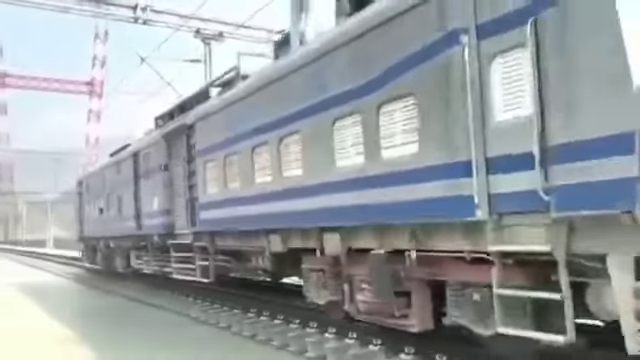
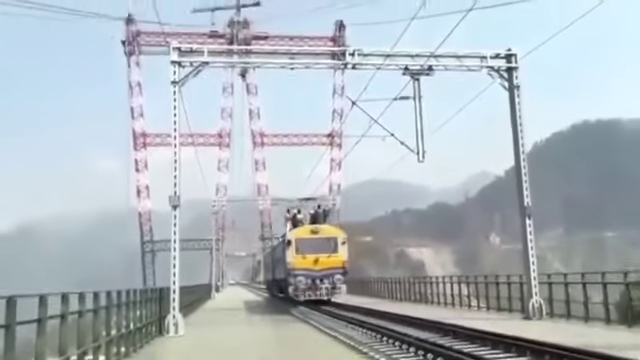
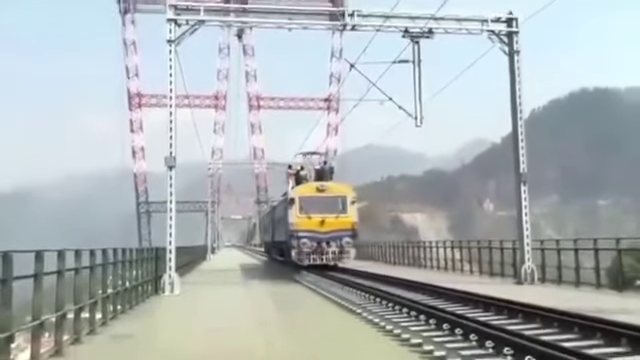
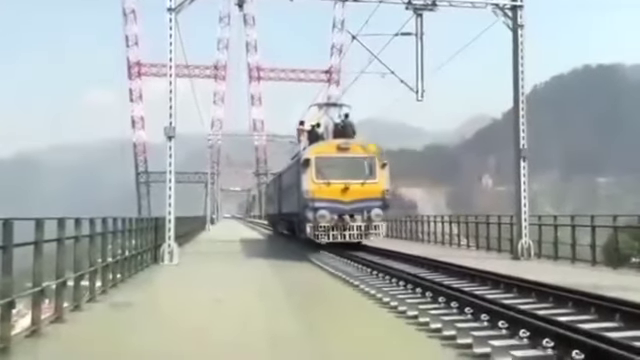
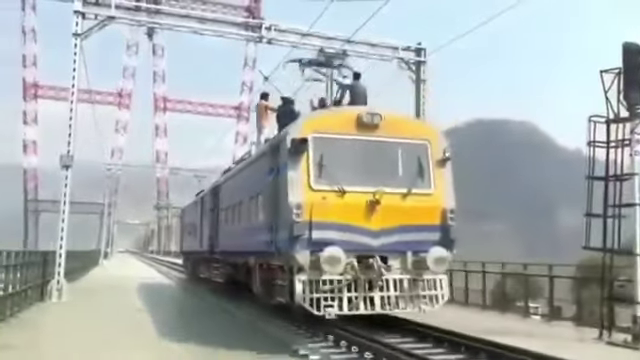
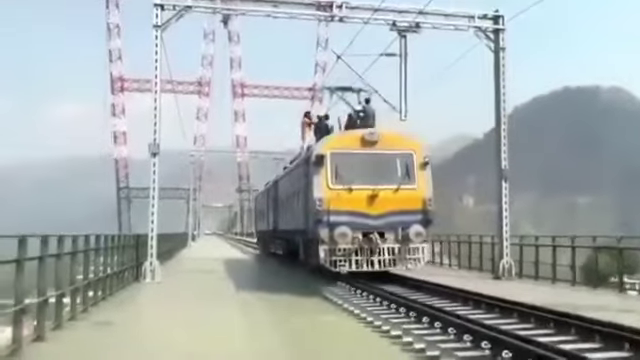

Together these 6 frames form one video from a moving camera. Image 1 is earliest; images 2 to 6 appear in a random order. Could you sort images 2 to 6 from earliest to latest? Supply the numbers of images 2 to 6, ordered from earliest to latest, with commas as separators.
5, 6, 4, 3, 2
